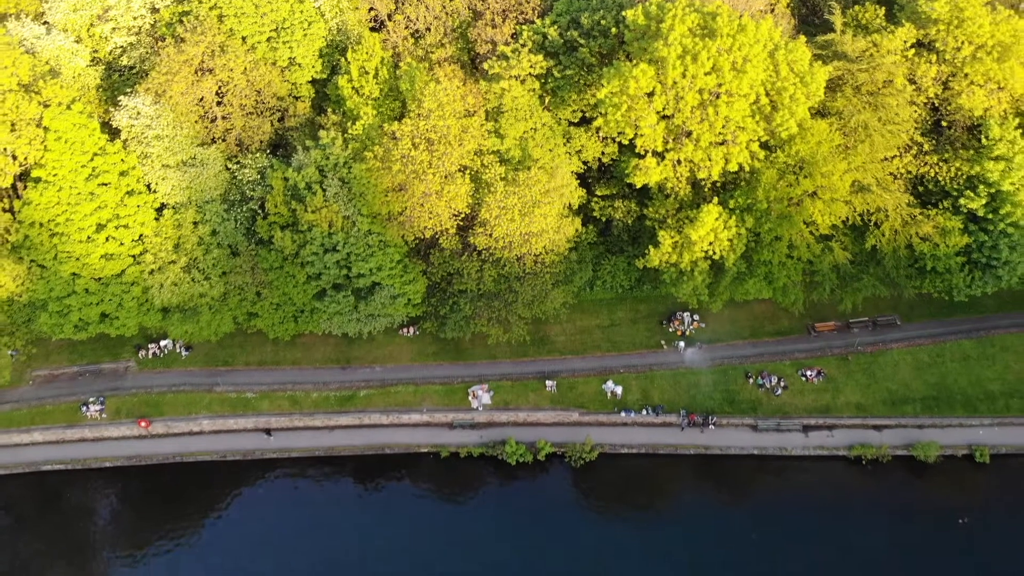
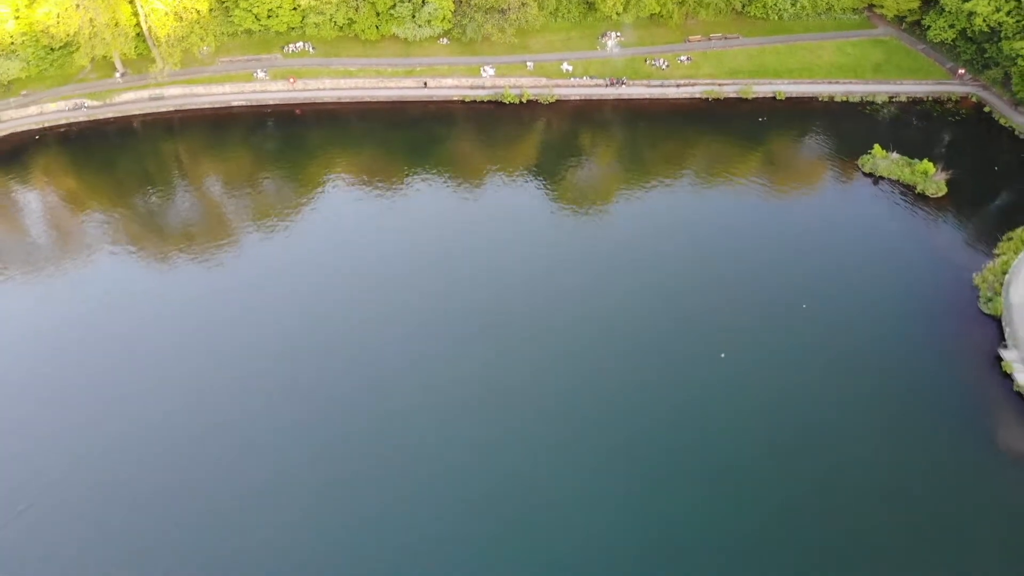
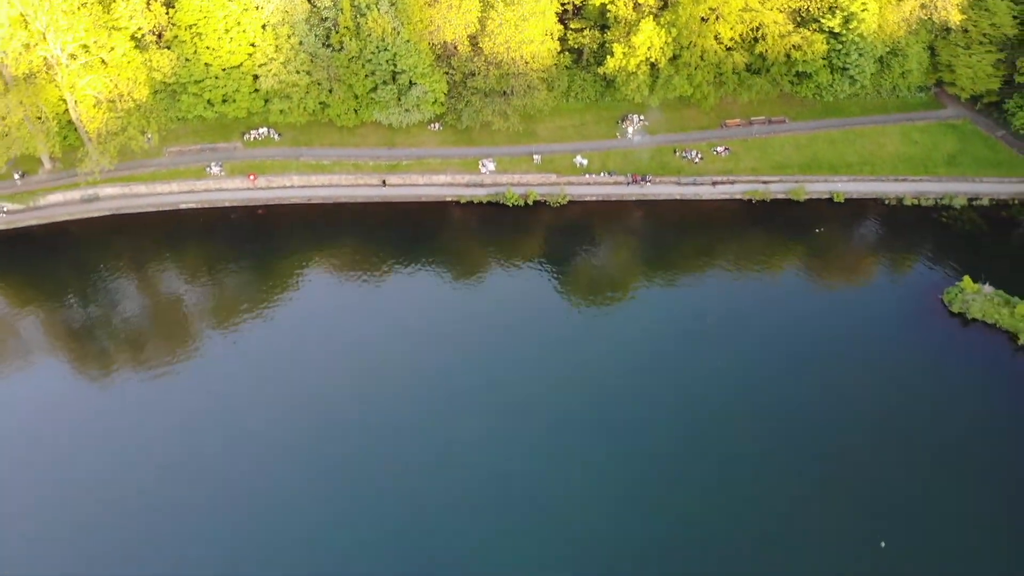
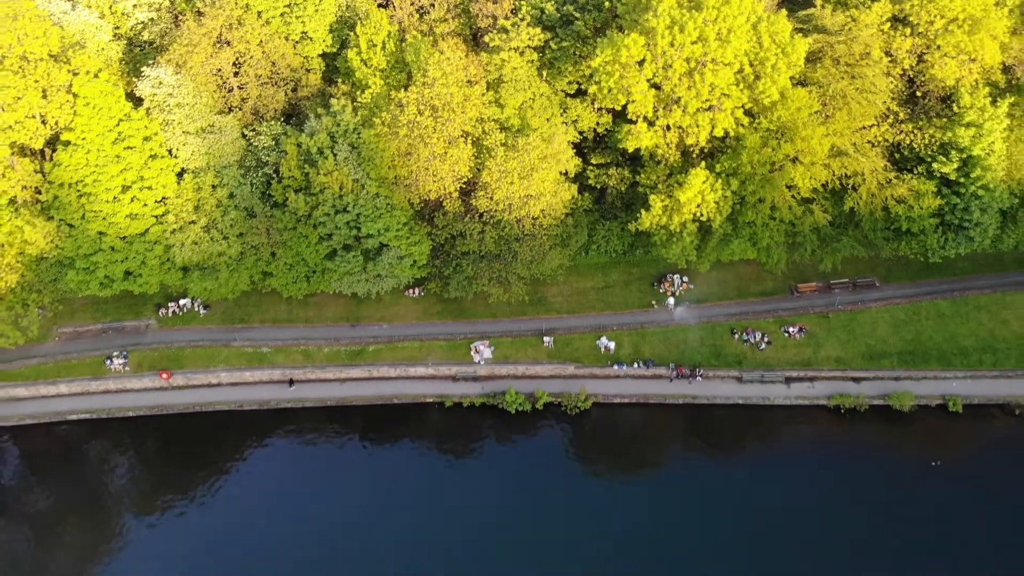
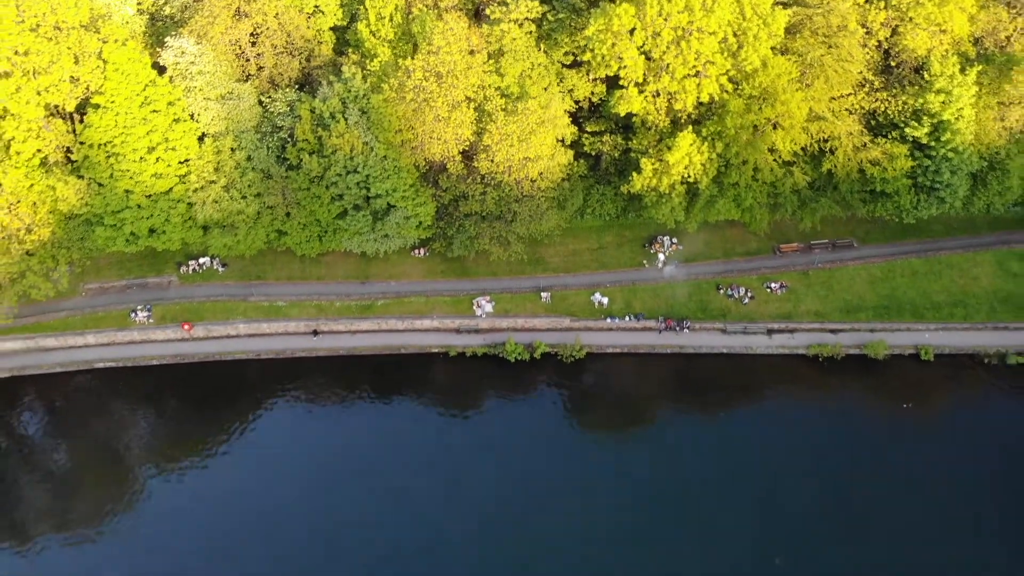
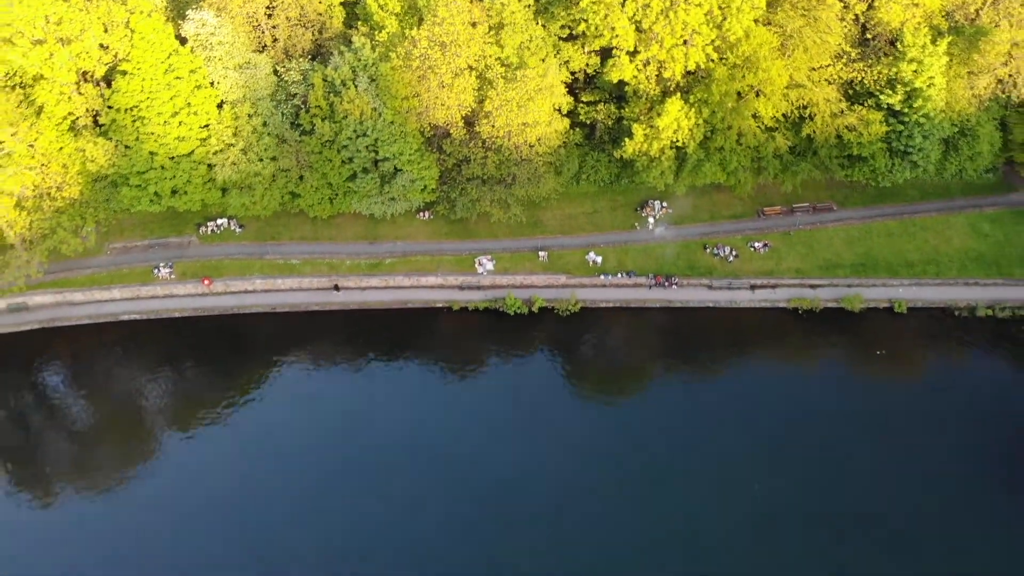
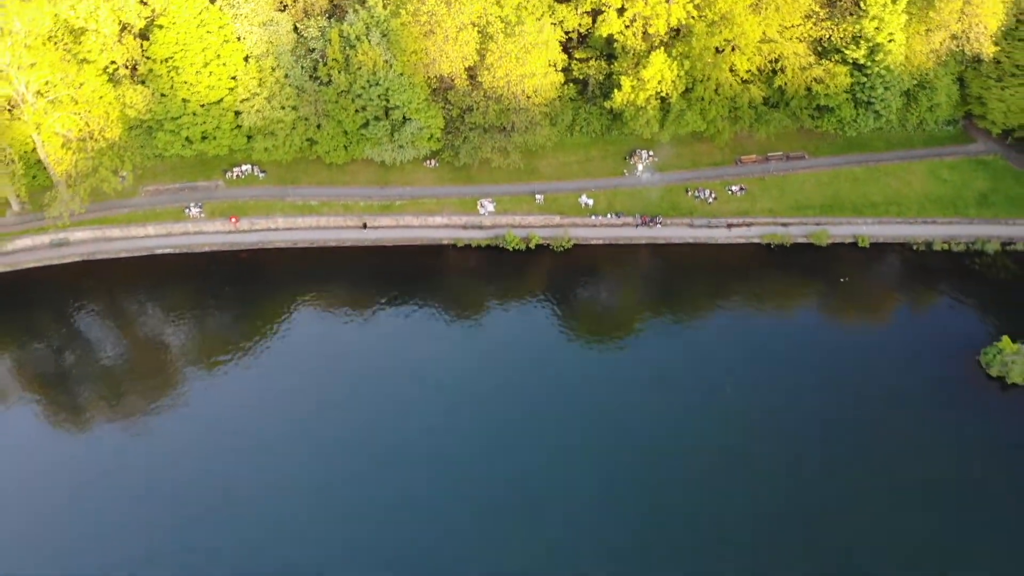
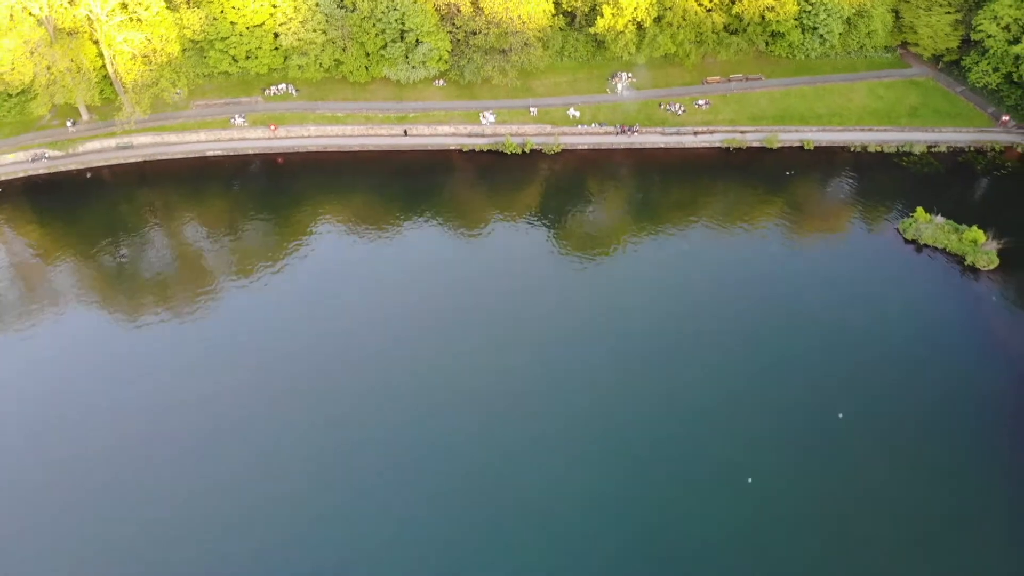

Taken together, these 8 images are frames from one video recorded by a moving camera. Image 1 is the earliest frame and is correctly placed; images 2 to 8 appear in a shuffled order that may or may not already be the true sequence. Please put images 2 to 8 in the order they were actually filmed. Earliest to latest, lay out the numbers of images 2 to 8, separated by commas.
4, 5, 6, 7, 3, 8, 2
